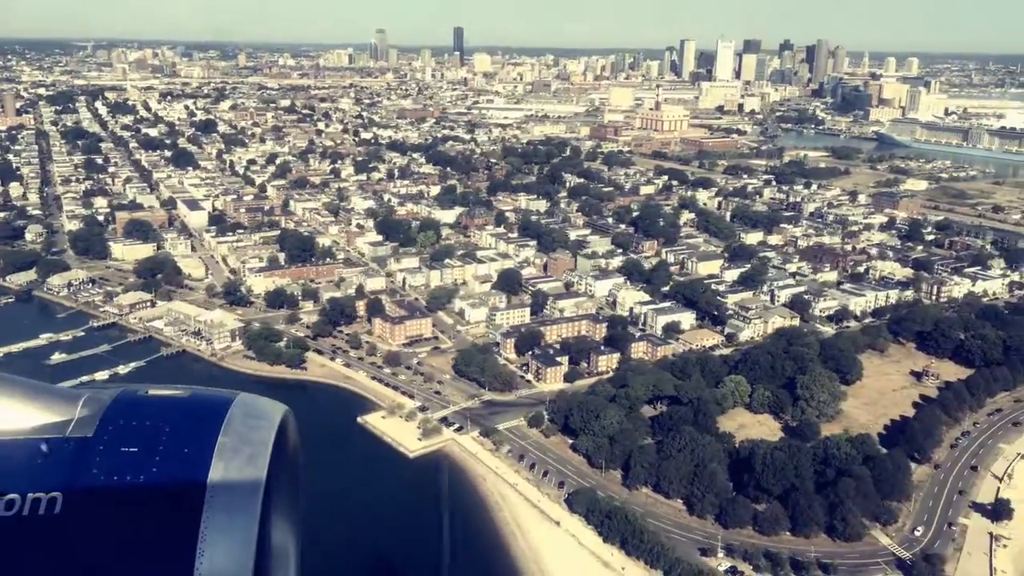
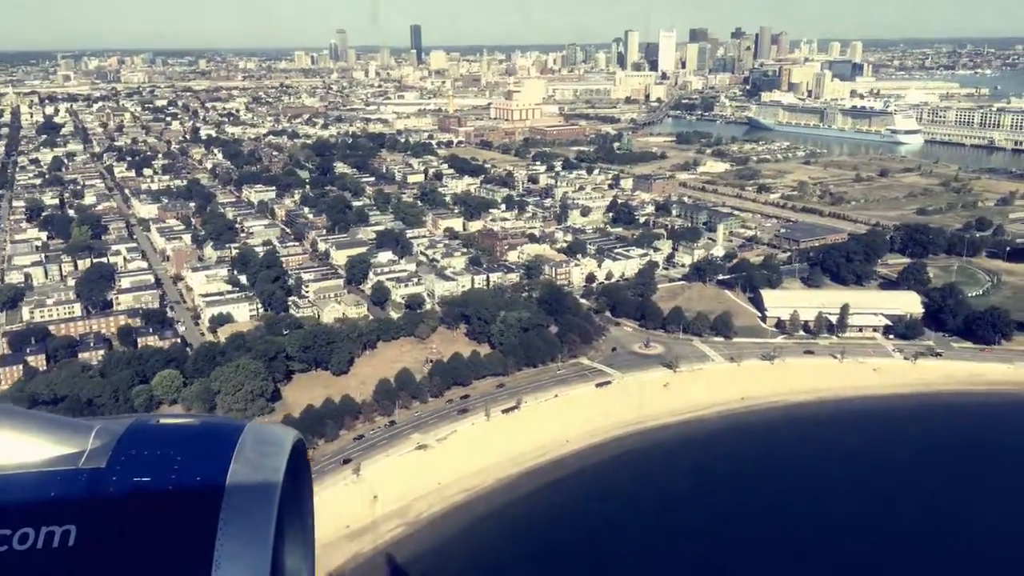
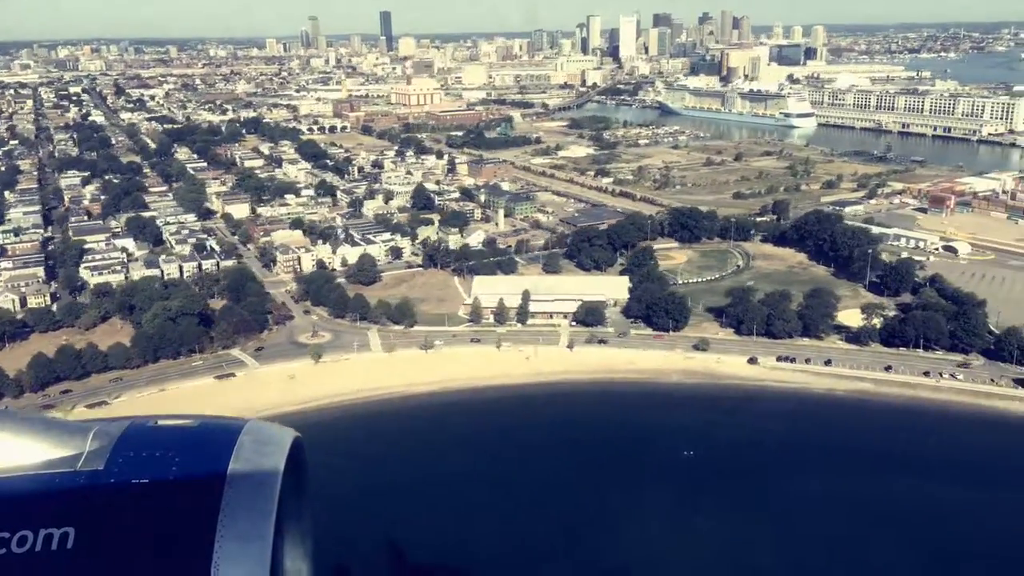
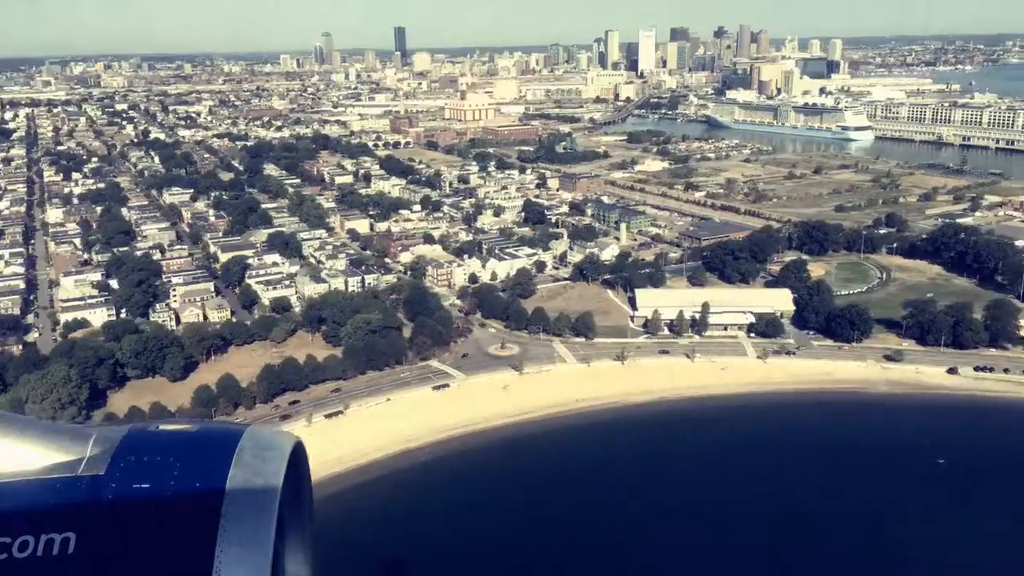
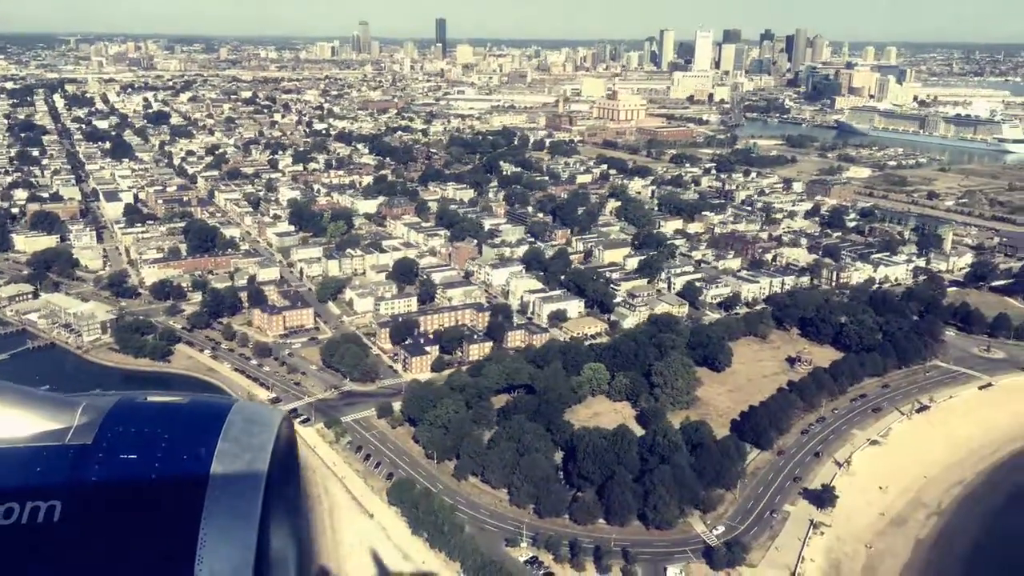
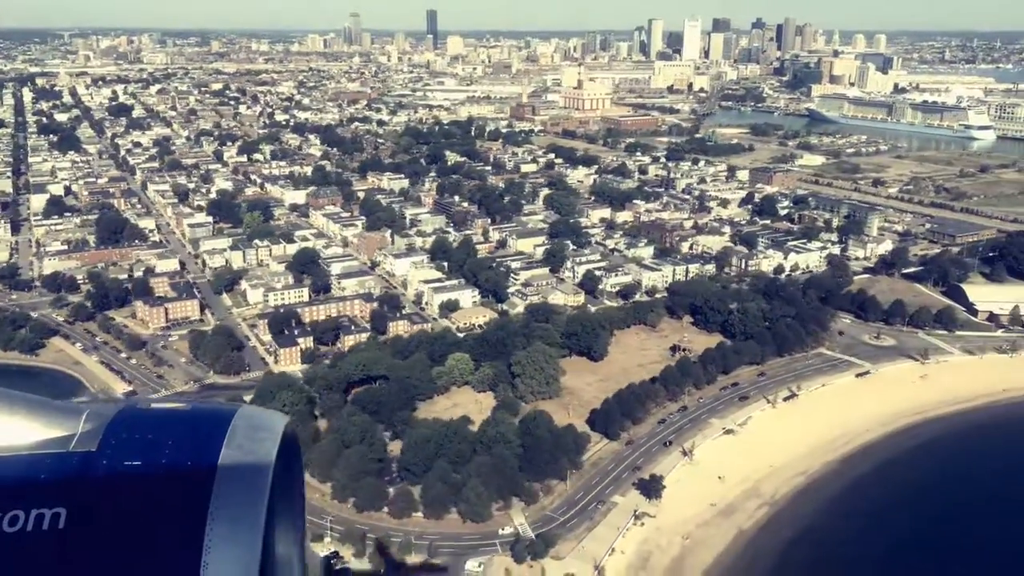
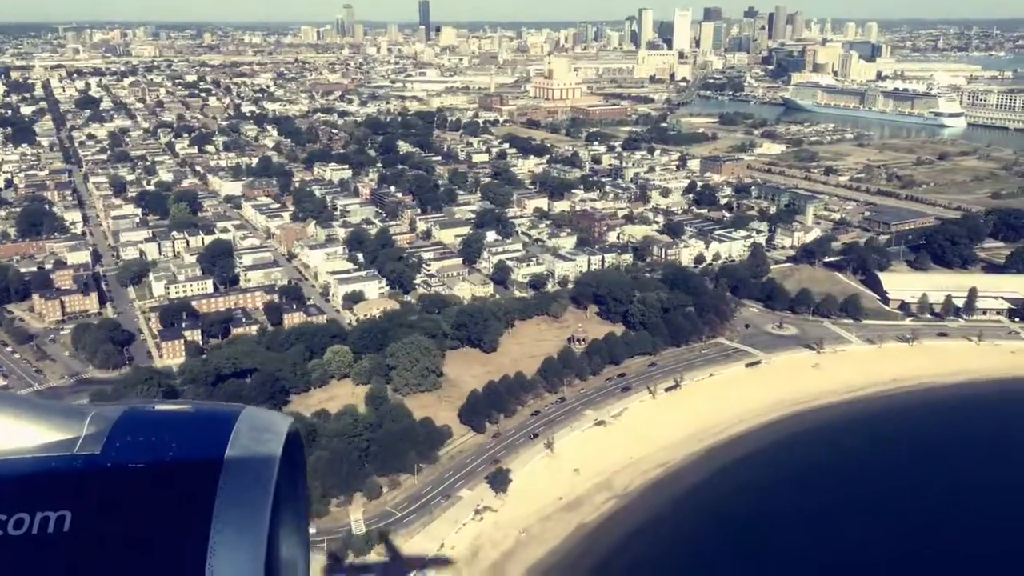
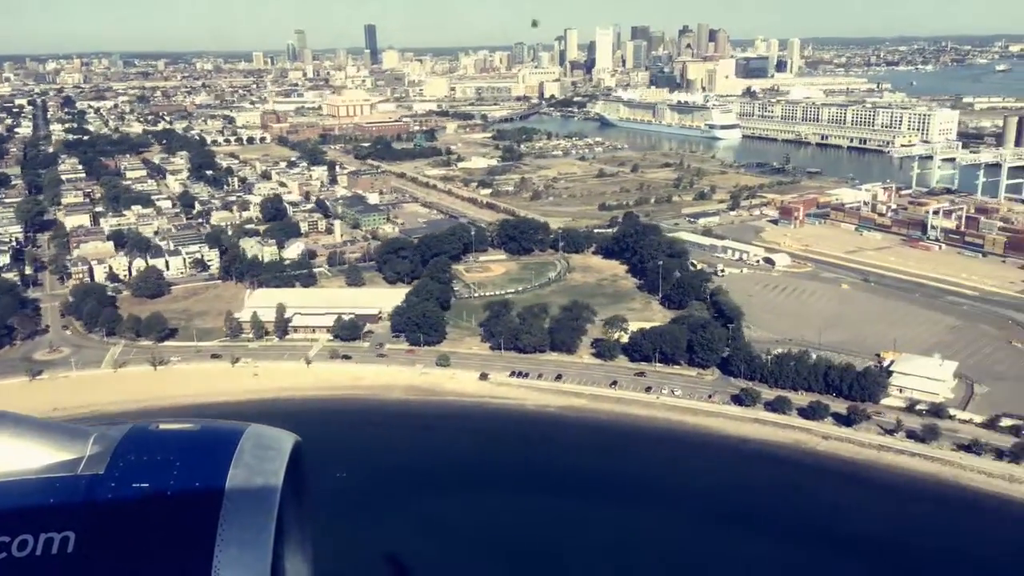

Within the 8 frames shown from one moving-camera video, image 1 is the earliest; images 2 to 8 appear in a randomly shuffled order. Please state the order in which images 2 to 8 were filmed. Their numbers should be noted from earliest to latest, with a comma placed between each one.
5, 6, 7, 2, 4, 3, 8
